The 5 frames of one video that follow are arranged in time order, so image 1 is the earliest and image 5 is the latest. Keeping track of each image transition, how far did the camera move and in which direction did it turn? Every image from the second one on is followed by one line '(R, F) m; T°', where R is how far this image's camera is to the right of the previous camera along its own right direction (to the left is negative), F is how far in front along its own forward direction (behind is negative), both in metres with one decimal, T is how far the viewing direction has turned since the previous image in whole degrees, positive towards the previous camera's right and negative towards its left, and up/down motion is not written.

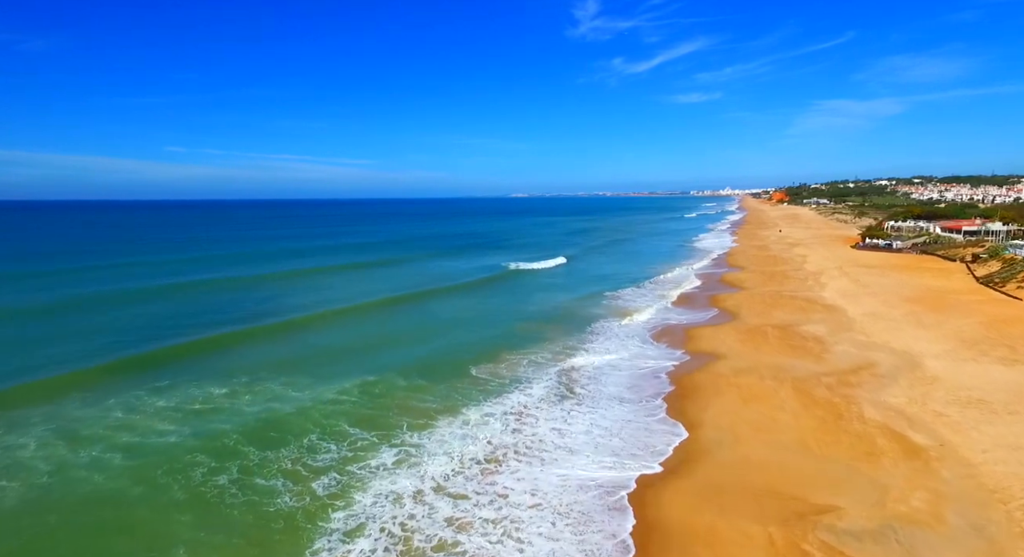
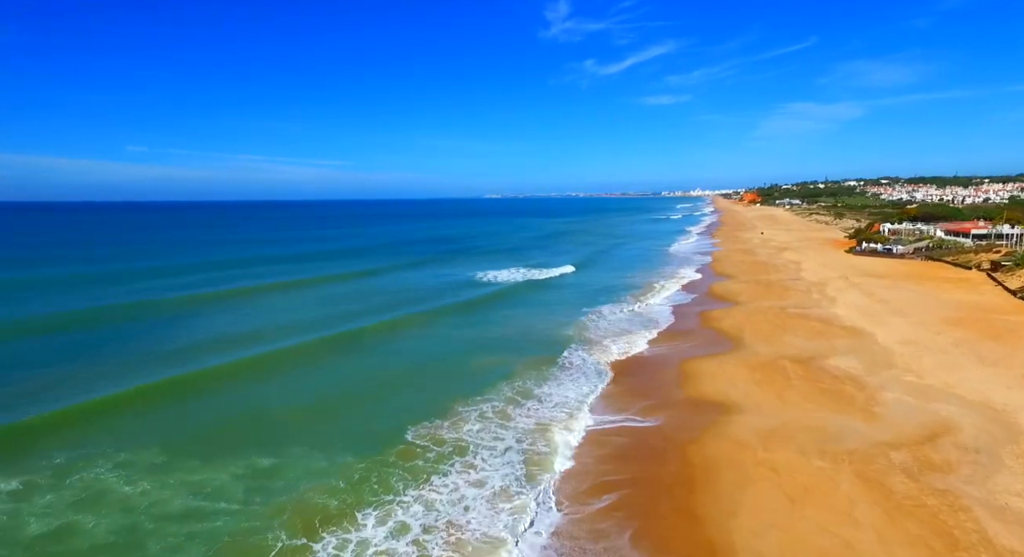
(+0.6, +4.3) m; +2°
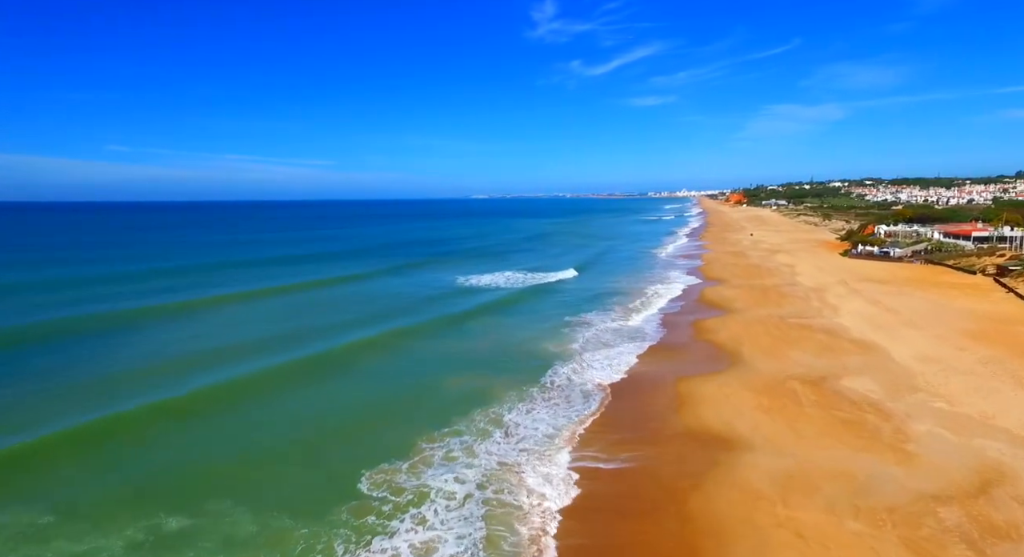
(+0.3, +1.9) m; +1°
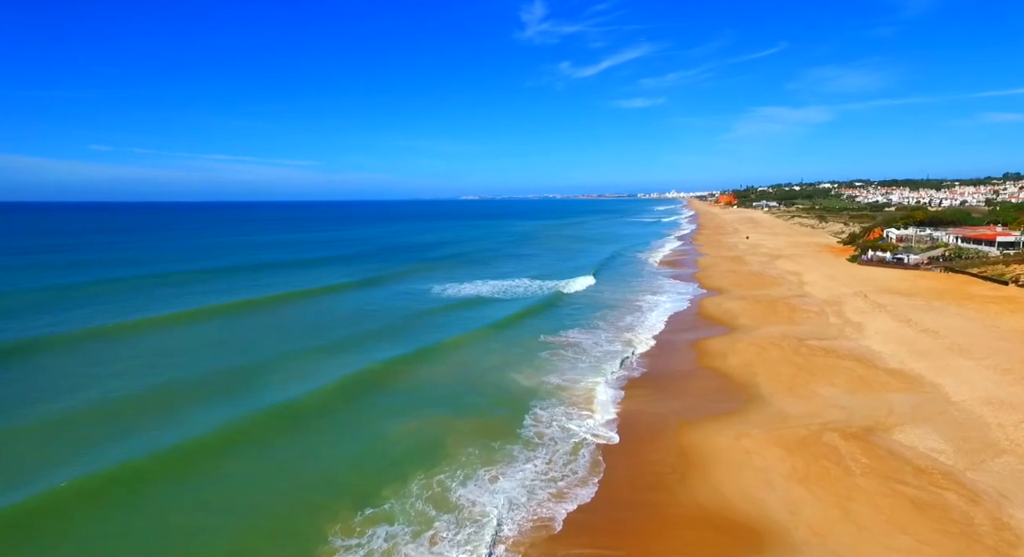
(+0.5, +3.1) m; +1°
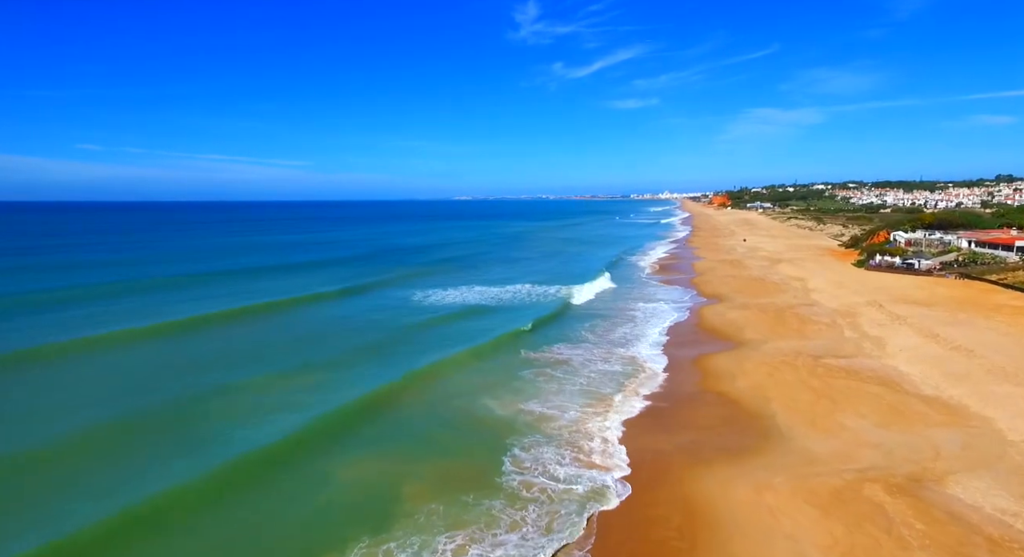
(+0.3, +2.0) m; +1°
